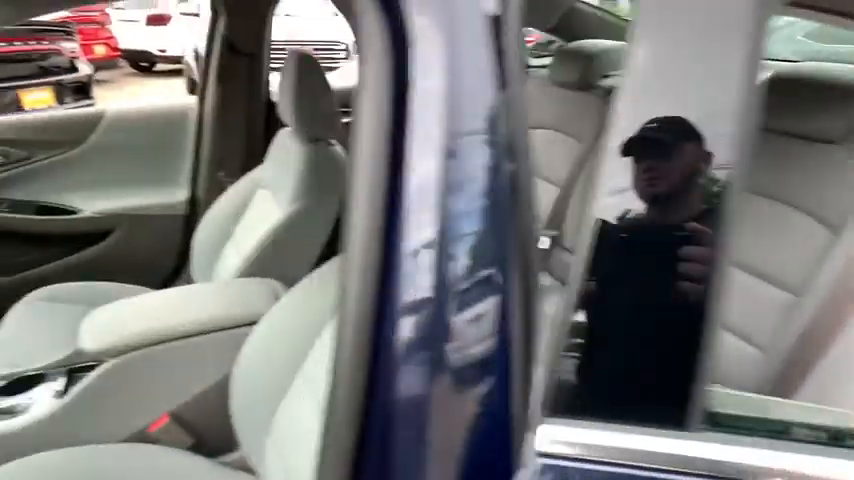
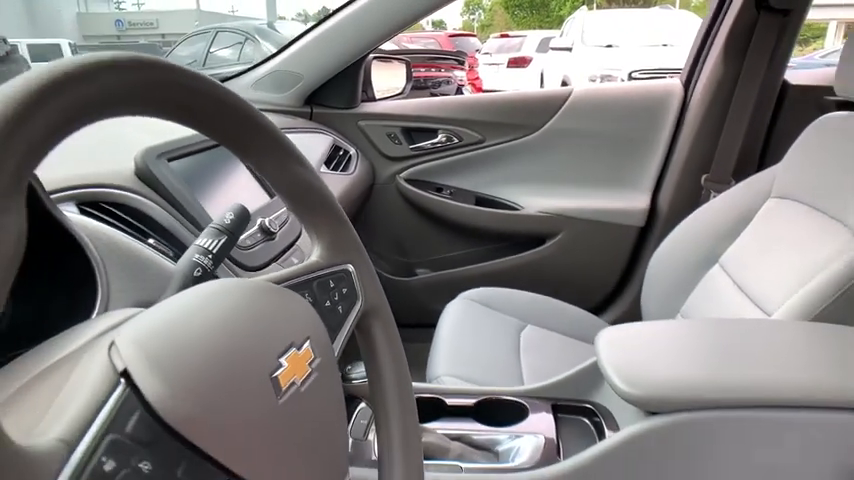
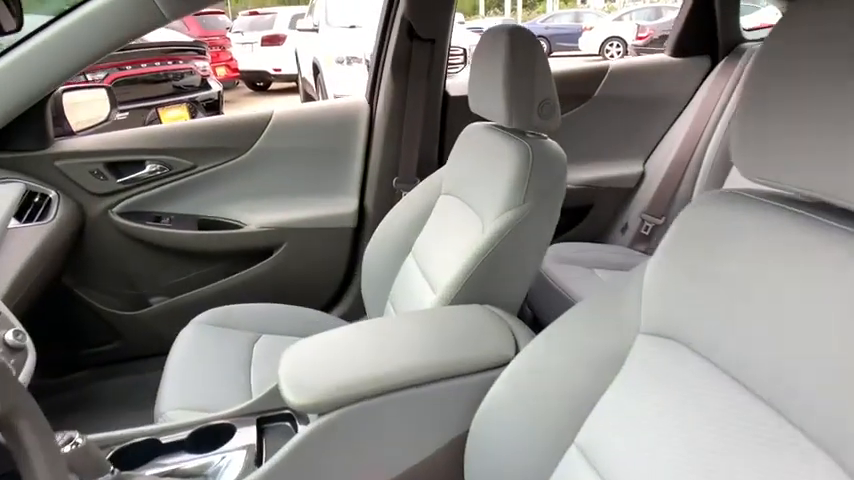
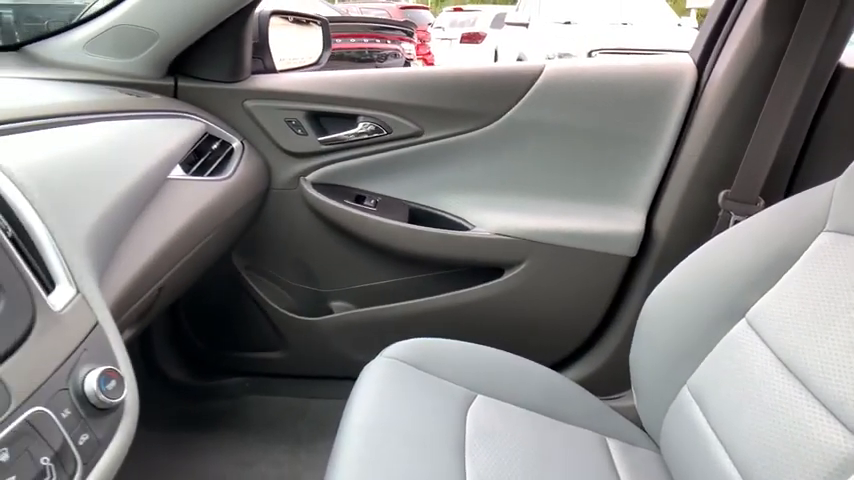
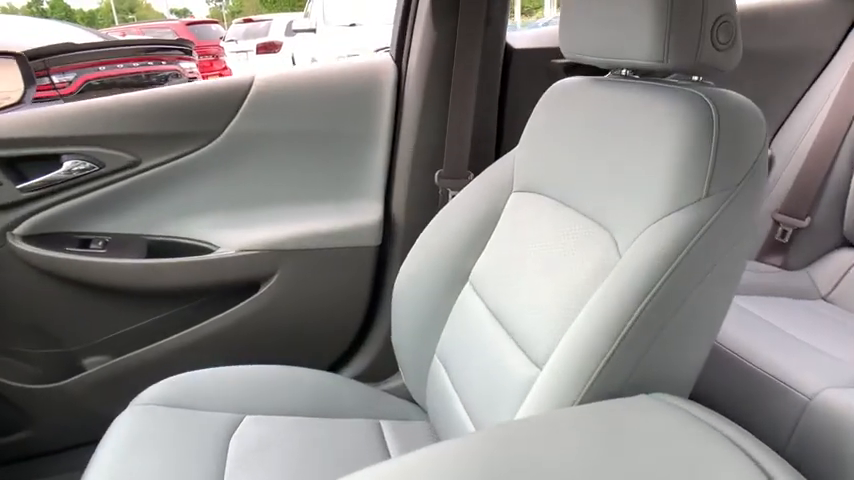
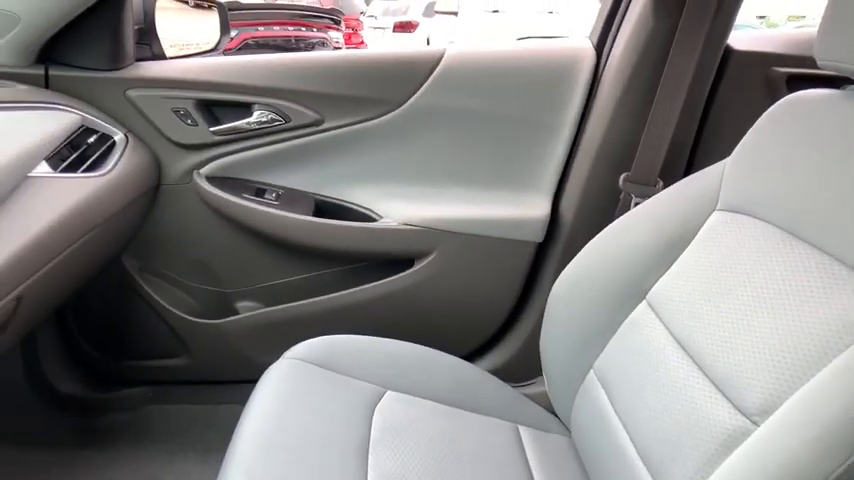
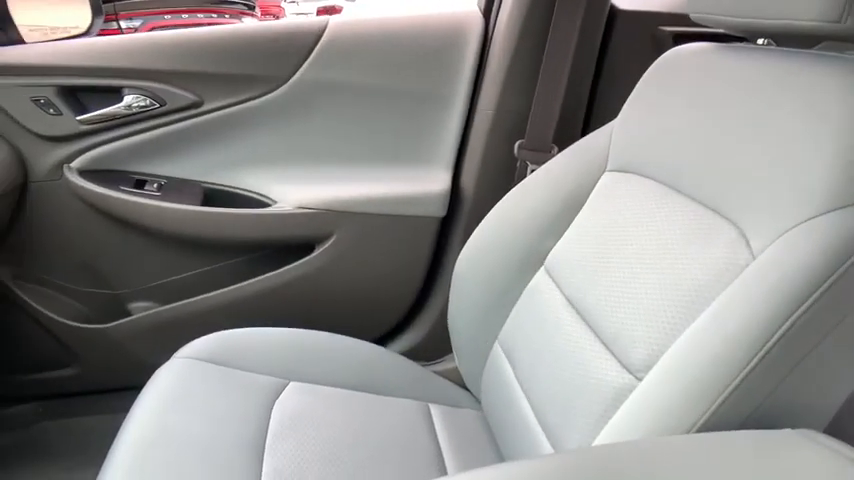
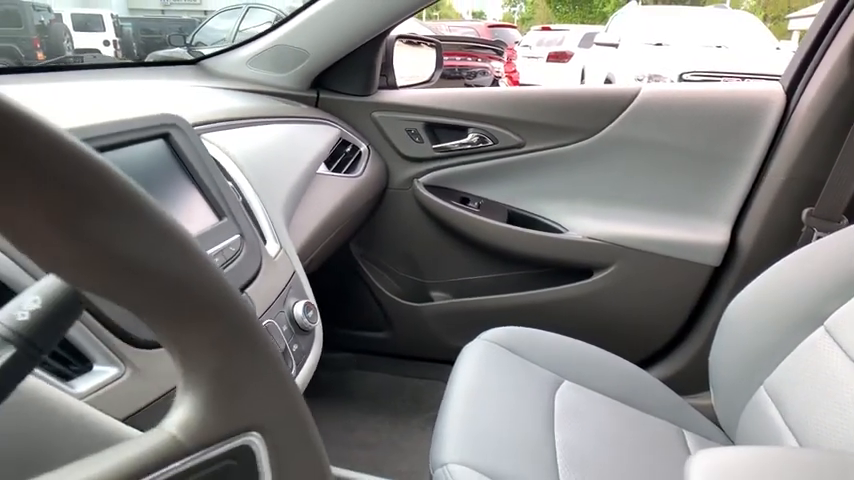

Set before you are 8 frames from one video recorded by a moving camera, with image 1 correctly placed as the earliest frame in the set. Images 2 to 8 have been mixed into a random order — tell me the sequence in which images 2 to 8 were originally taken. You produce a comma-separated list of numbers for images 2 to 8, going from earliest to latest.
3, 5, 7, 6, 4, 8, 2
